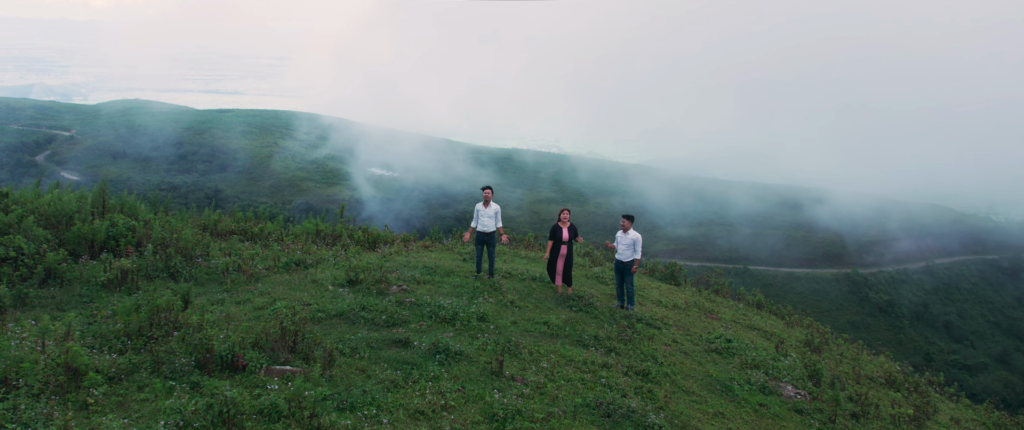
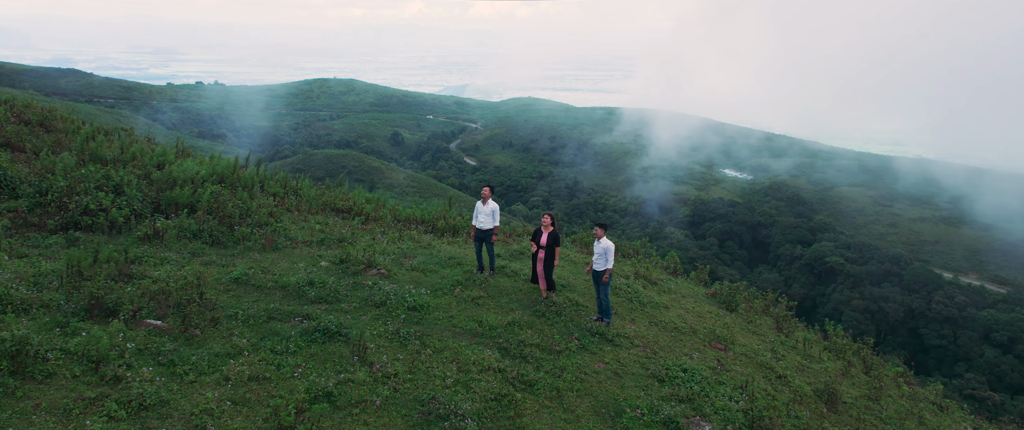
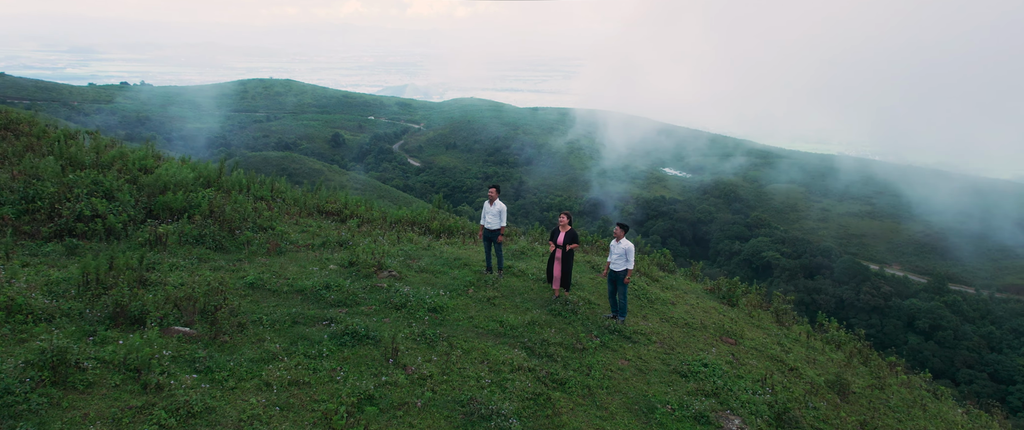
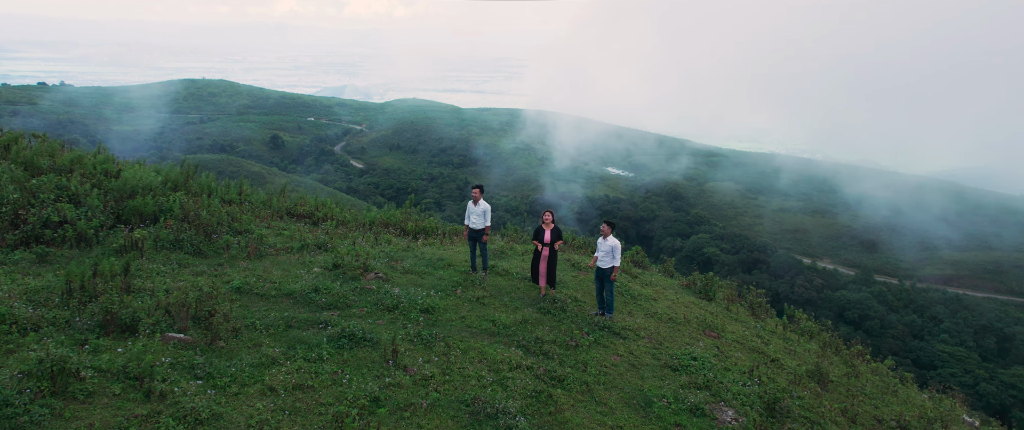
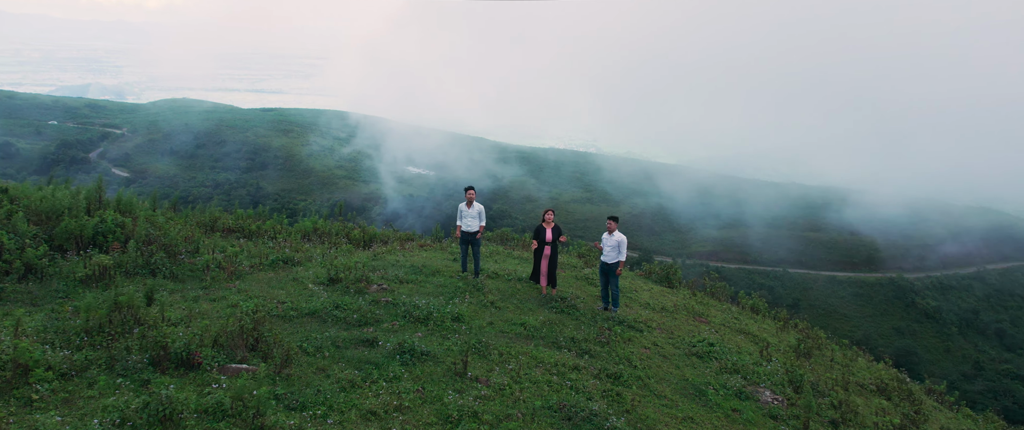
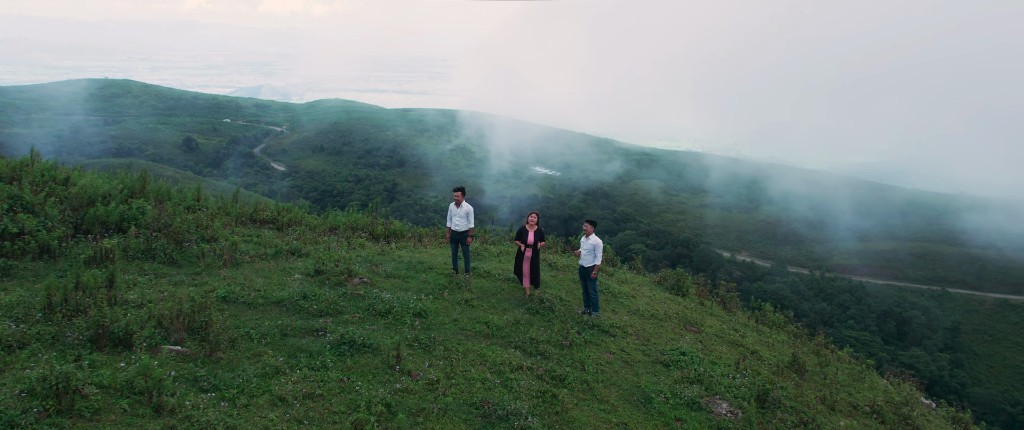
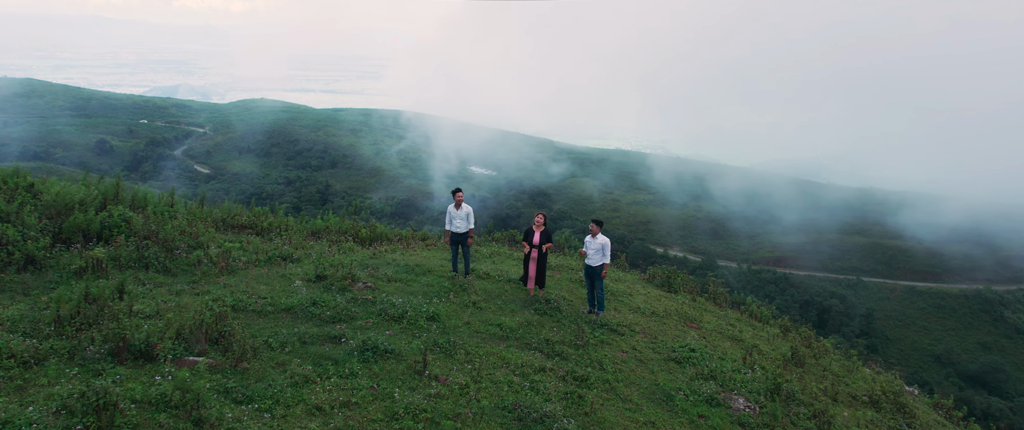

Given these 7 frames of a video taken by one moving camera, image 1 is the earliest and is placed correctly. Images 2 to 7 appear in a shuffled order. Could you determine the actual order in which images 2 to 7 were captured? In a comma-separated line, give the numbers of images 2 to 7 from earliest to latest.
5, 7, 6, 4, 3, 2
